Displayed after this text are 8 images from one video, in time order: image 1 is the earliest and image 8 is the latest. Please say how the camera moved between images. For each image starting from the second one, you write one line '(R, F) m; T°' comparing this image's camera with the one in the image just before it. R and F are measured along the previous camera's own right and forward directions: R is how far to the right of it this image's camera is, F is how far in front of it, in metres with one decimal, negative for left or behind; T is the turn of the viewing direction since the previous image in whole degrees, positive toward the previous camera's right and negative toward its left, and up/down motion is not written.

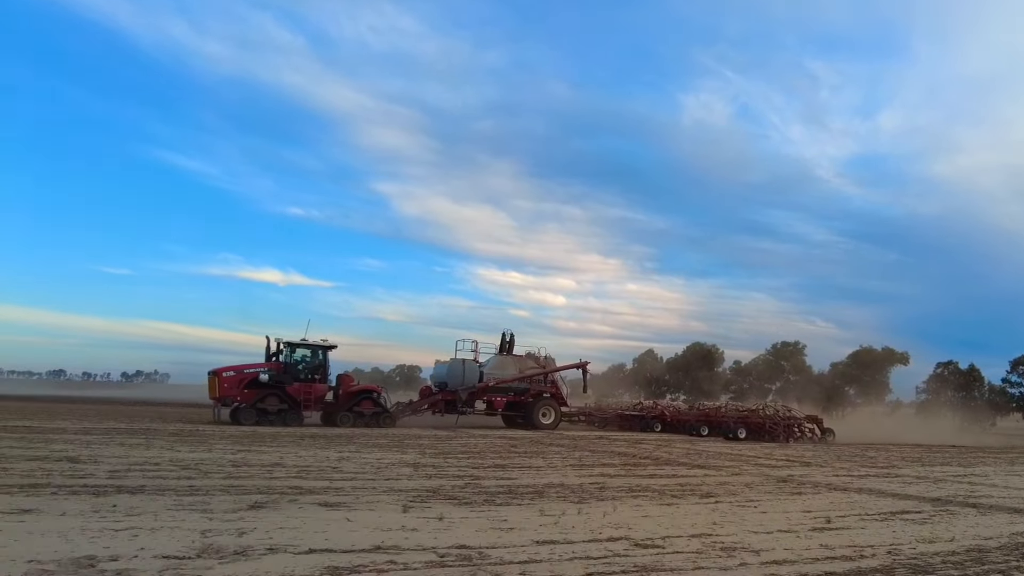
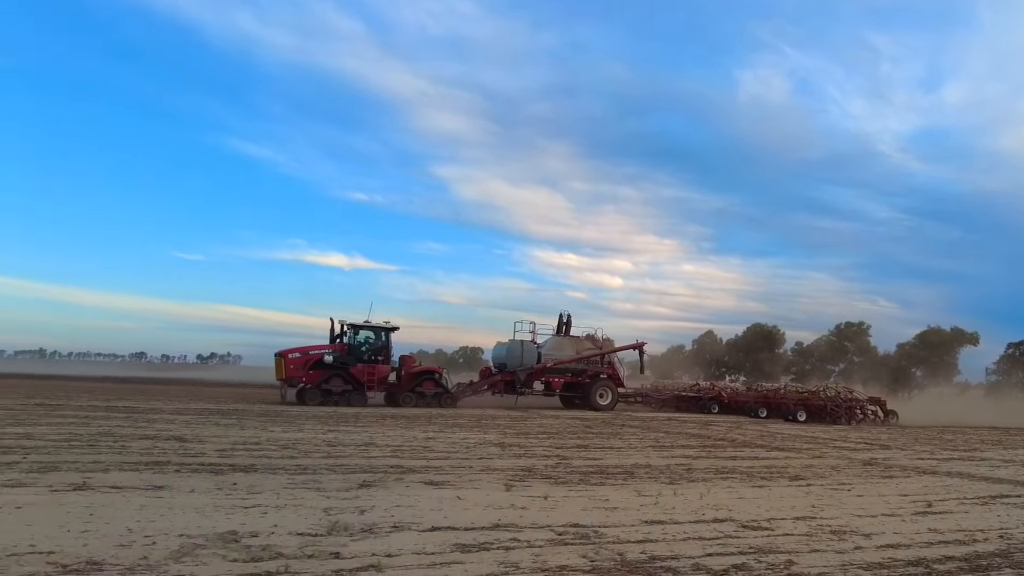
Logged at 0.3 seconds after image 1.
(-0.6, 0.0) m; -4°
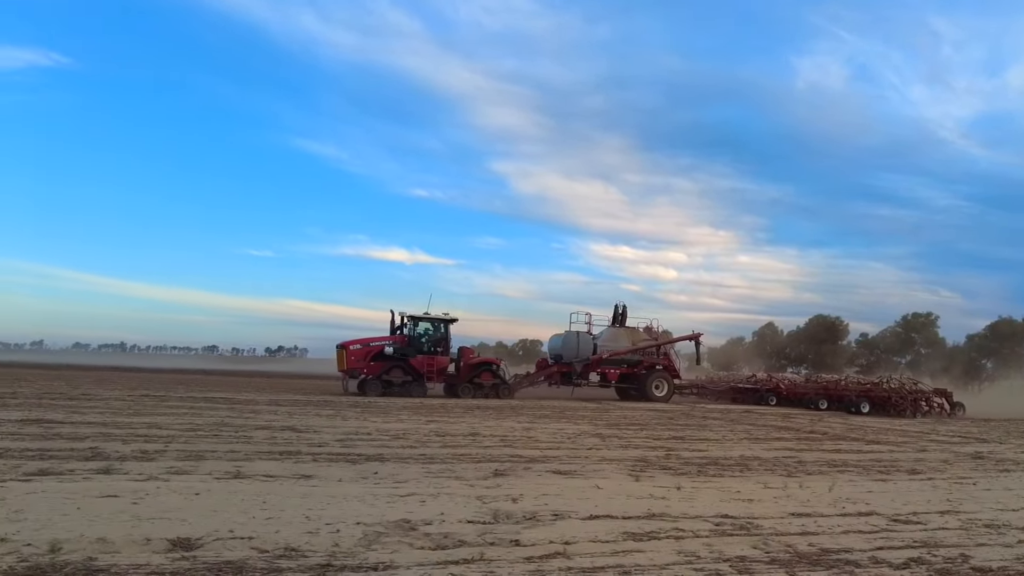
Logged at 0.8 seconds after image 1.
(-1.0, 0.0) m; -4°
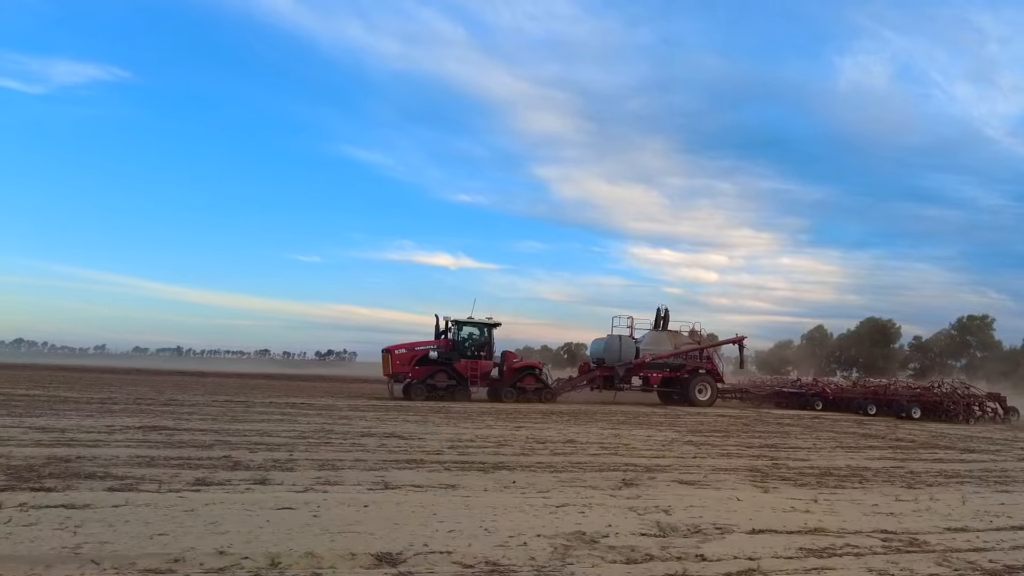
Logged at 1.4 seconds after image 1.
(-1.2, 0.0) m; -3°
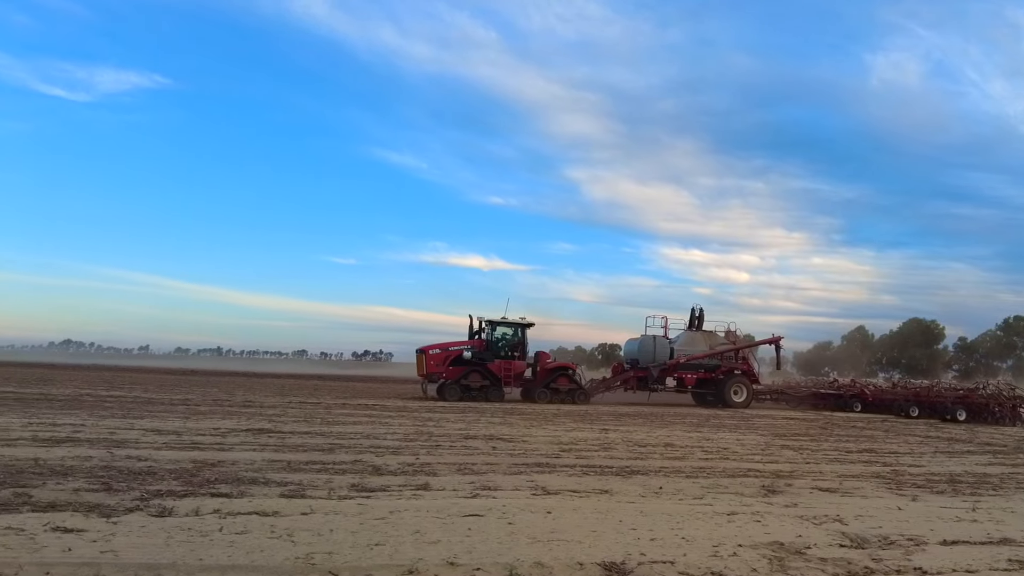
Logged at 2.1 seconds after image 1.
(-1.4, +0.1) m; -2°
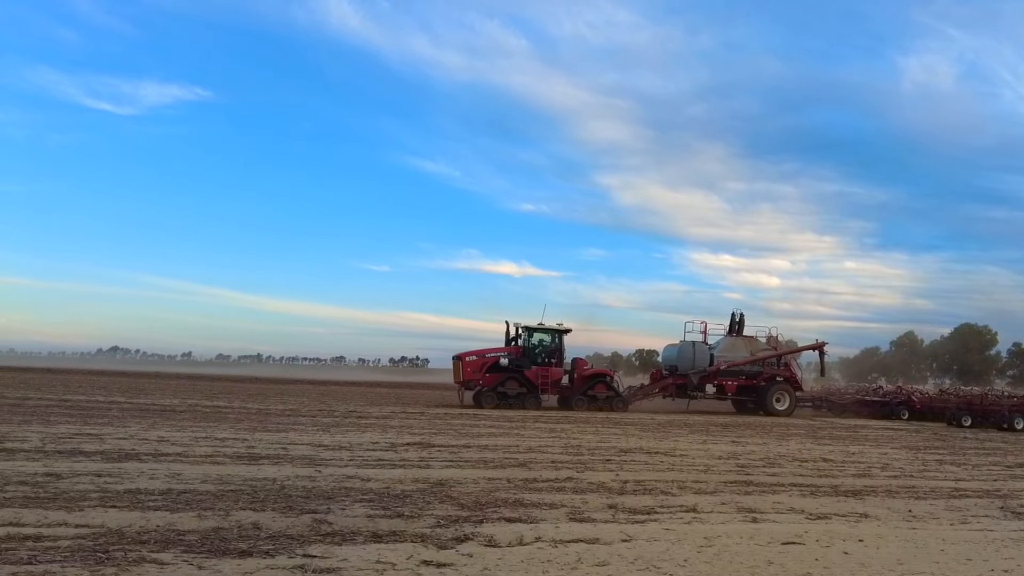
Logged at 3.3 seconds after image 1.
(-2.3, +0.2) m; -1°
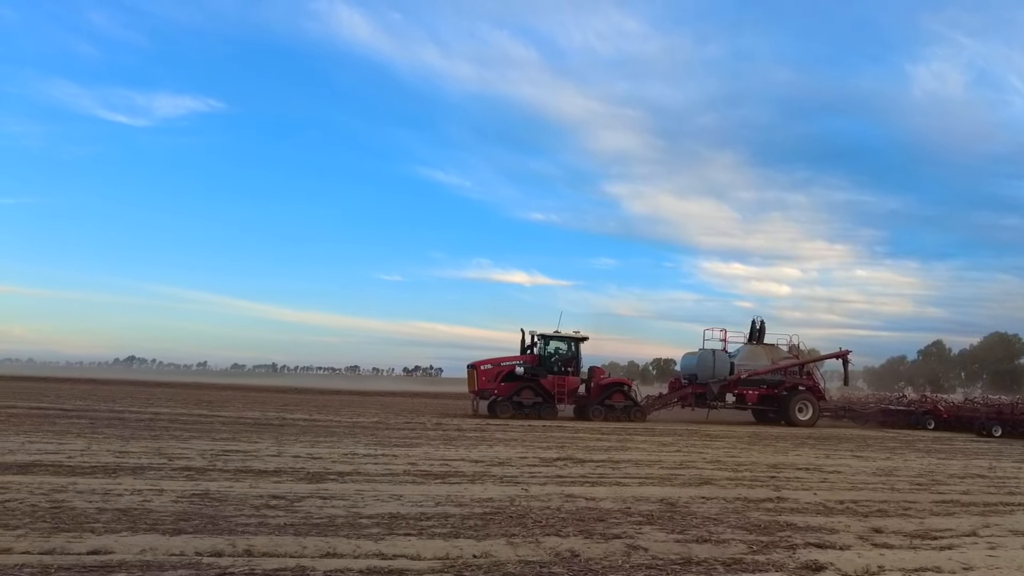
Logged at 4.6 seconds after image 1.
(-2.4, +0.3) m; 0°
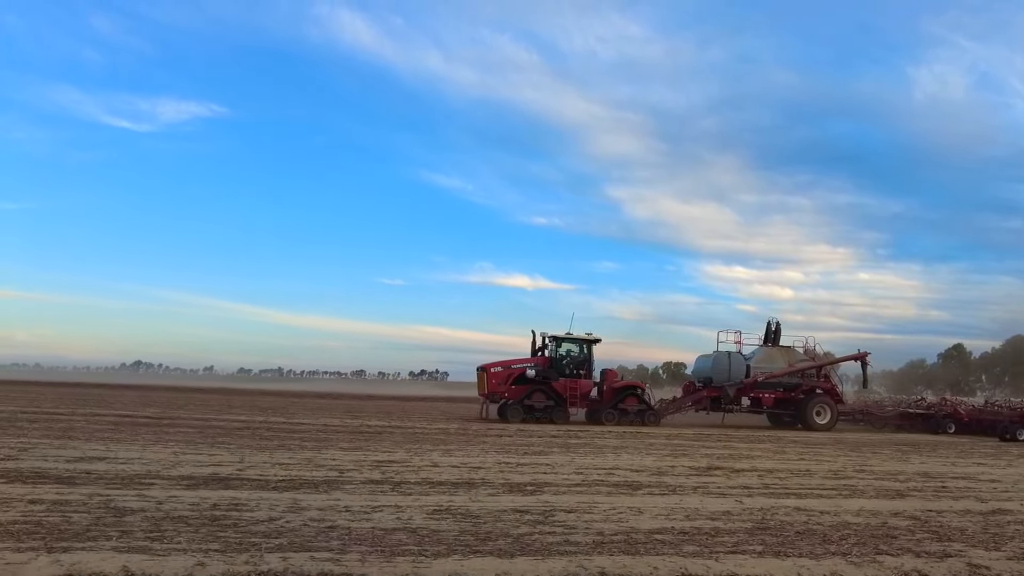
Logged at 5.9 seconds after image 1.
(-2.4, +0.3) m; +1°
